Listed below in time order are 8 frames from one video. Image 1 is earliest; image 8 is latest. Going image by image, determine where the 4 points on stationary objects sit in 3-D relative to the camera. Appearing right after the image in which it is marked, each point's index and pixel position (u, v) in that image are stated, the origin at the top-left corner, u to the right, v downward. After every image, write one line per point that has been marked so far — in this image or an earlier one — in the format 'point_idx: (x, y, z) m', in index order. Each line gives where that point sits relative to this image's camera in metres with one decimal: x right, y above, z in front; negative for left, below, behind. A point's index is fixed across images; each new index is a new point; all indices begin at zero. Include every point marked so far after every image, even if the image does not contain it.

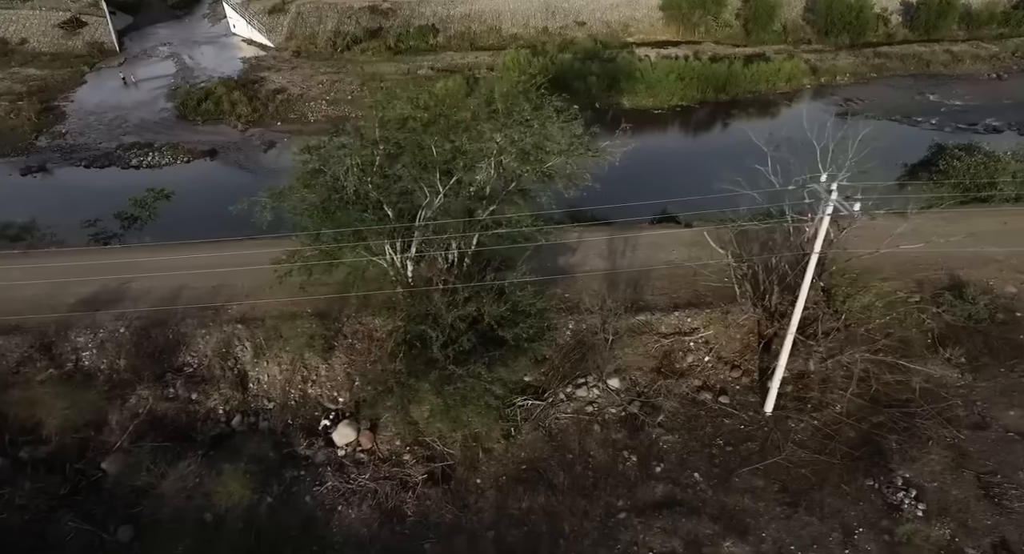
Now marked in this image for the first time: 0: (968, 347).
0: (+8.8, -1.4, +14.3) m
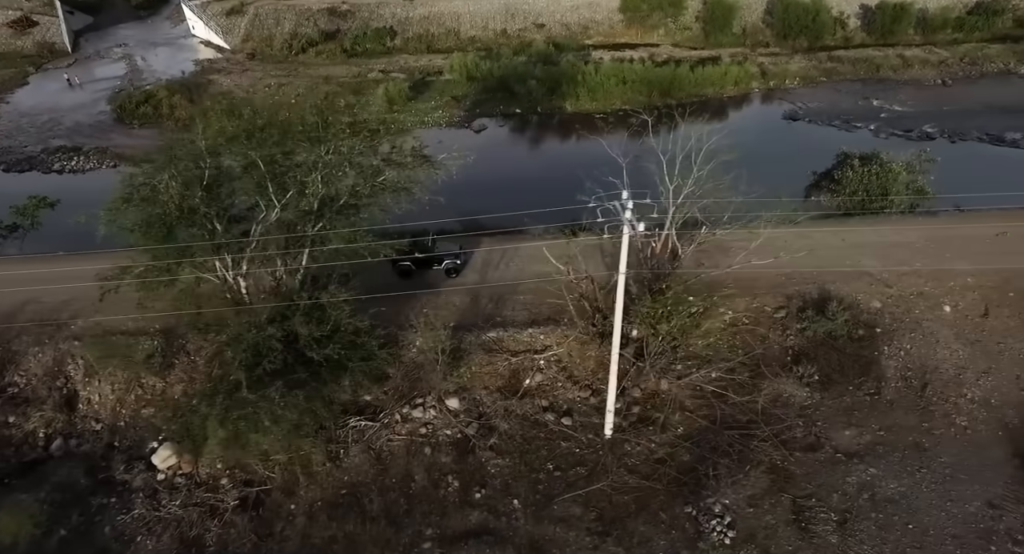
0: (+5.9, -1.7, +14.0) m
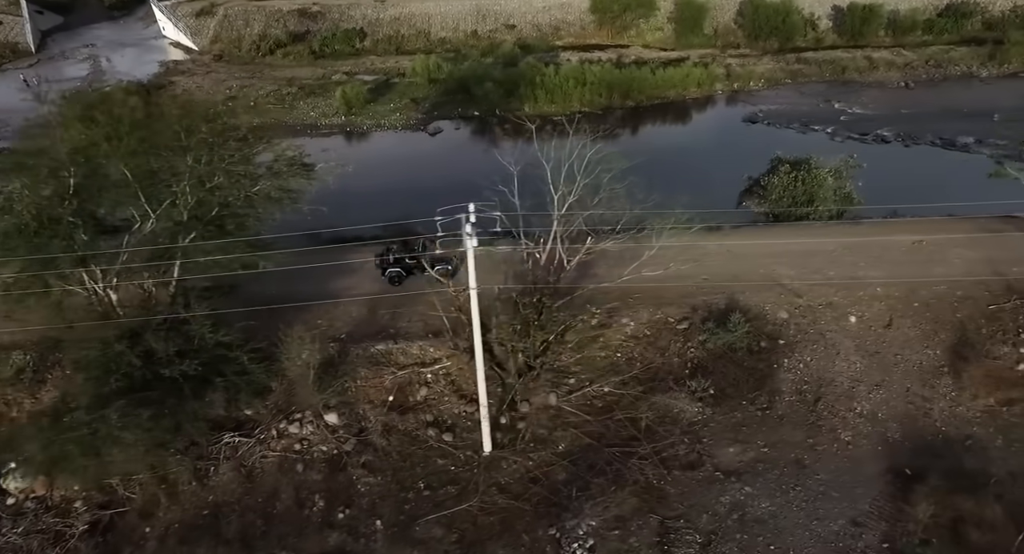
0: (+3.8, -1.9, +13.7) m
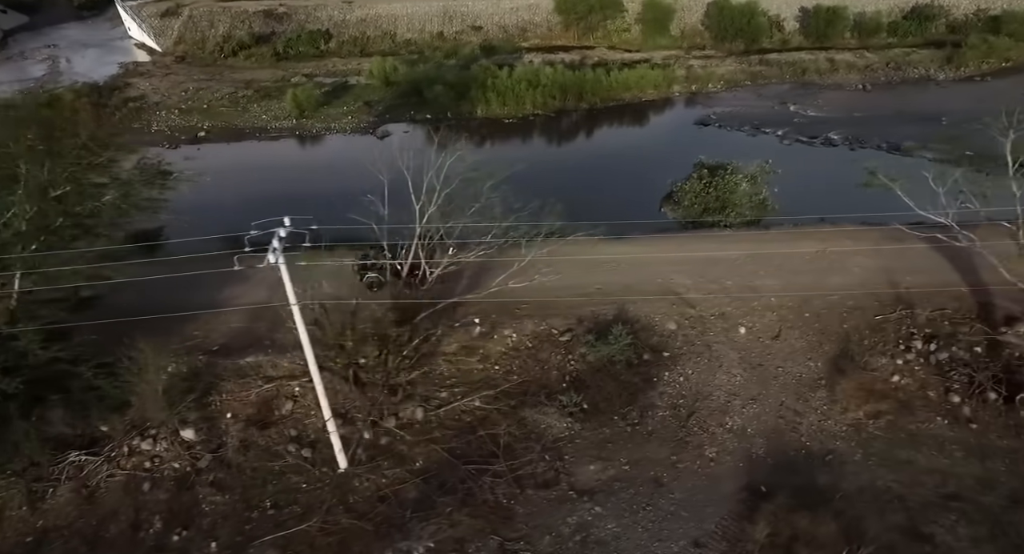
0: (+1.4, -2.1, +13.4) m
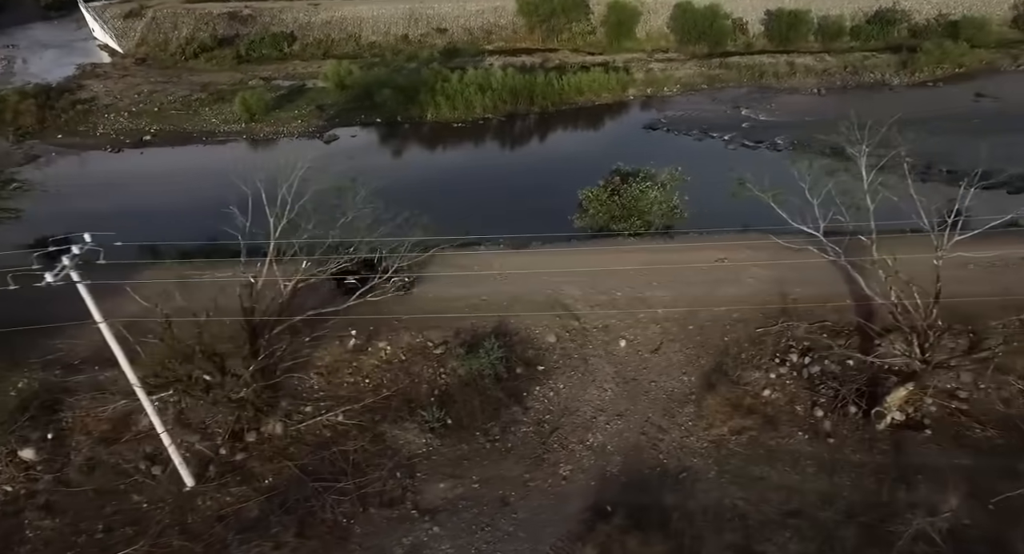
0: (-1.0, -2.4, +13.2) m
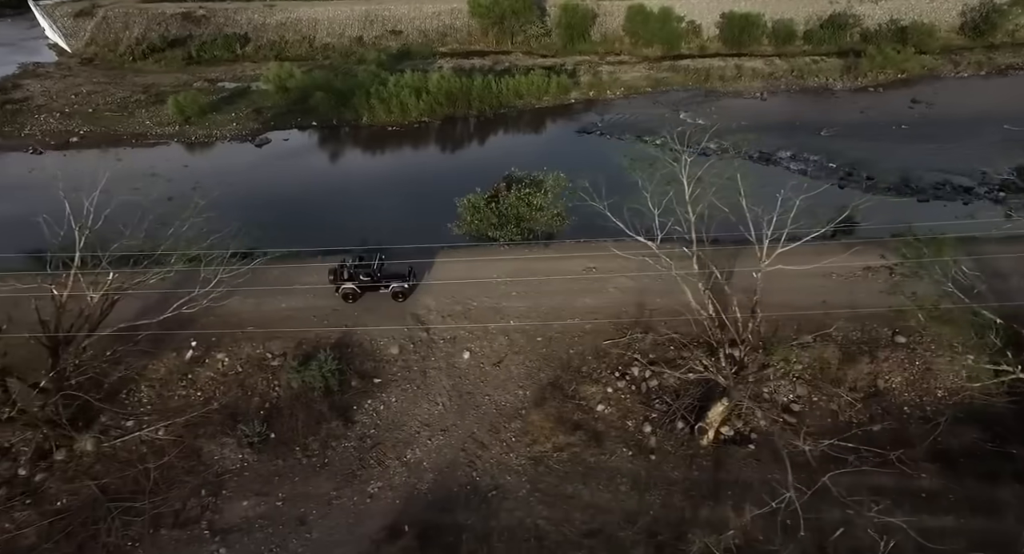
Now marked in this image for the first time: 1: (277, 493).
0: (-4.1, -2.6, +12.9) m
1: (-3.7, -3.4, +11.7) m
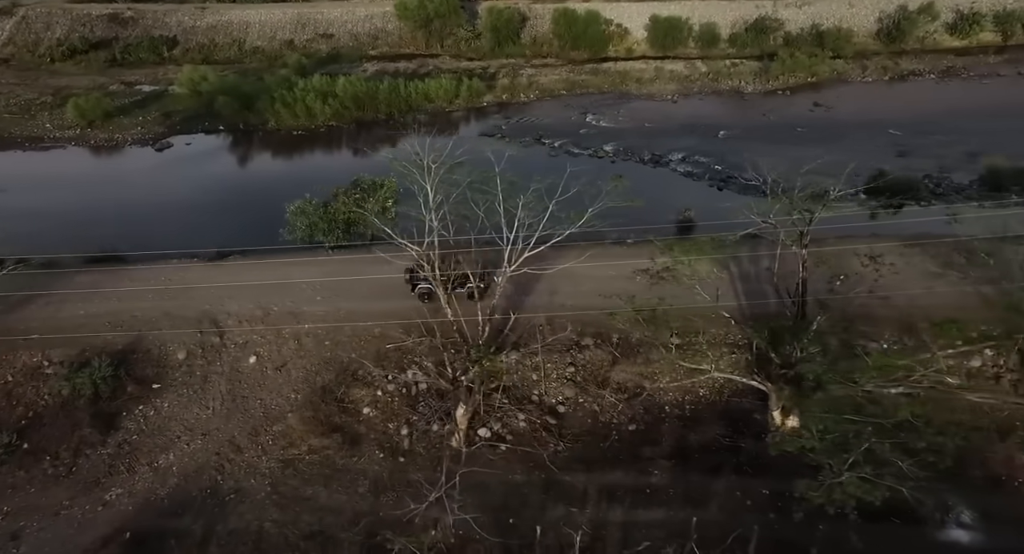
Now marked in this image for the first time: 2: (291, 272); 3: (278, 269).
0: (-8.2, -2.7, +12.9) m
1: (-7.8, -3.5, +11.7) m
2: (-5.1, +0.1, +17.1) m
3: (-5.4, +0.2, +17.2) m
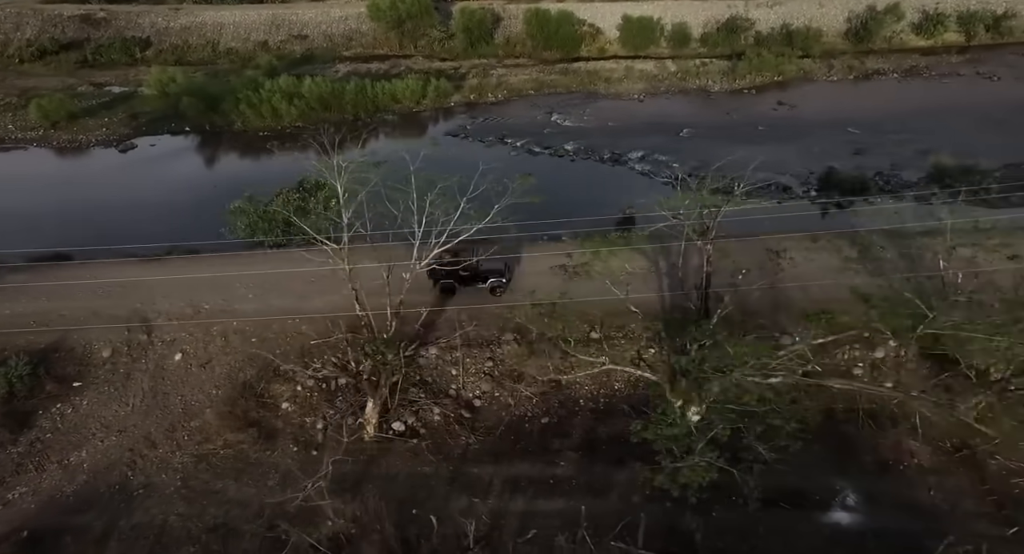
0: (-9.7, -2.6, +13.0) m
1: (-9.3, -3.5, +11.8) m
2: (-6.6, +0.2, +17.2) m
3: (-7.0, +0.2, +17.4) m
